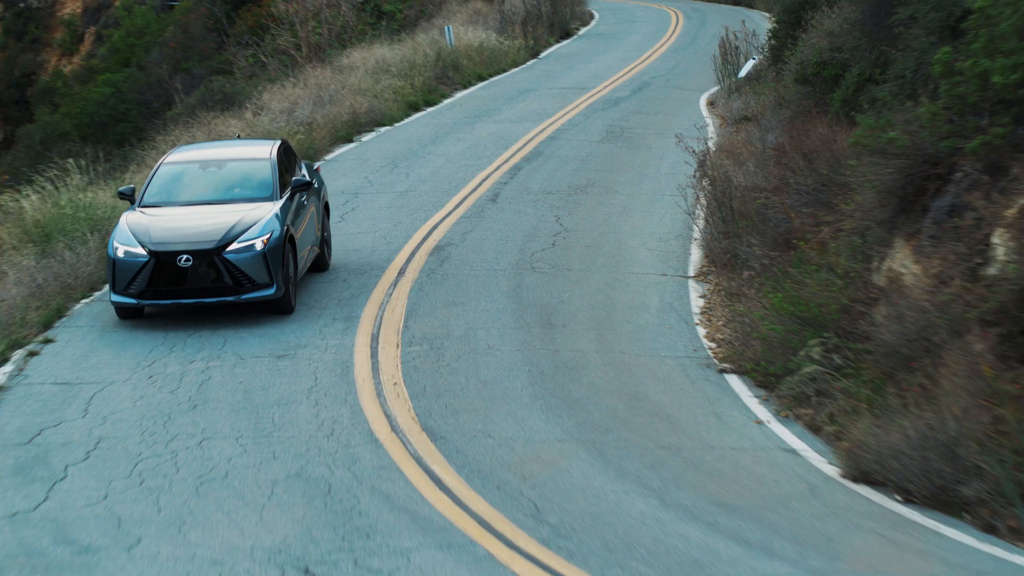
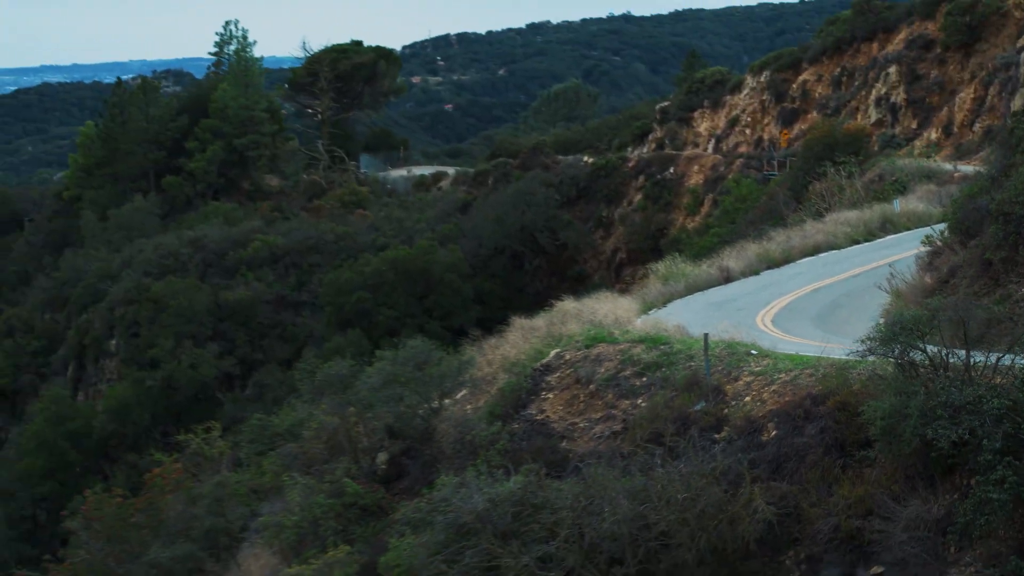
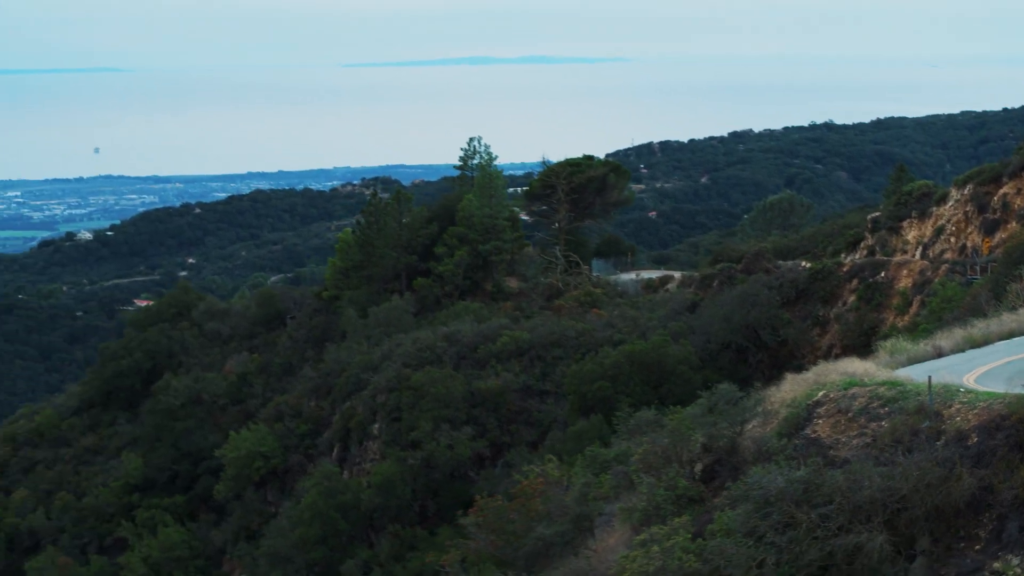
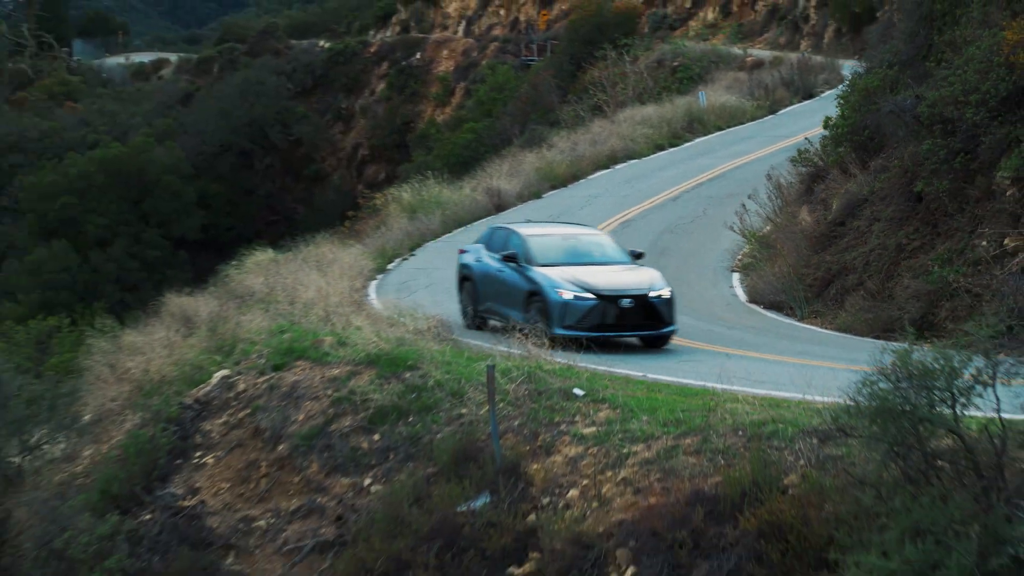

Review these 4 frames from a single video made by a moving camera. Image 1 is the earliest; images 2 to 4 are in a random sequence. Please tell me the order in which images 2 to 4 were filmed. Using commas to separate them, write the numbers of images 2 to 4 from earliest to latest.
4, 2, 3
